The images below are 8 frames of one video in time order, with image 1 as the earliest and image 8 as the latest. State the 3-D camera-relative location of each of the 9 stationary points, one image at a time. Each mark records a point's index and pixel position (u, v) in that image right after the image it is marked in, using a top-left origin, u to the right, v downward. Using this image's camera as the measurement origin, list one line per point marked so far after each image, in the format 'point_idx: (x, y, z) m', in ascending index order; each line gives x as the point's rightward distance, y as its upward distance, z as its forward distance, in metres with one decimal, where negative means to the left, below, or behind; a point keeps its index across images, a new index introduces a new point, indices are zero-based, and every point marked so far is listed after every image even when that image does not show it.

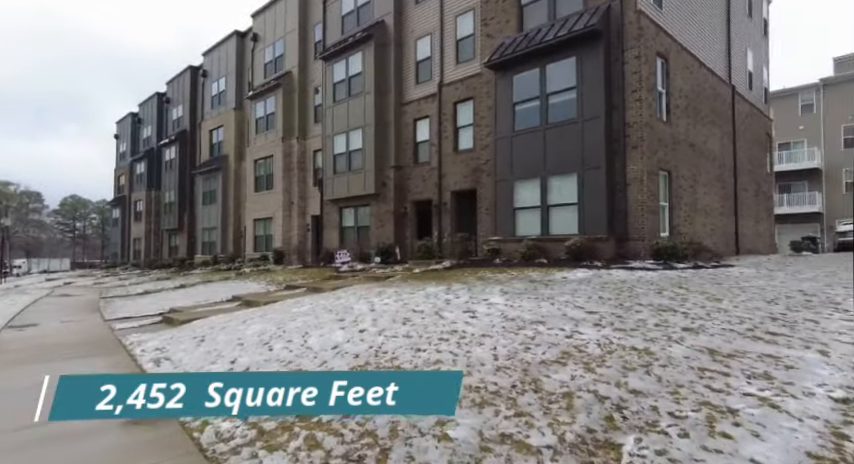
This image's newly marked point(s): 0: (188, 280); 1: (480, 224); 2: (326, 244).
0: (-10.0, -2.0, +19.0) m
1: (+1.7, +0.2, +14.2) m
2: (-4.4, -0.5, +19.6) m
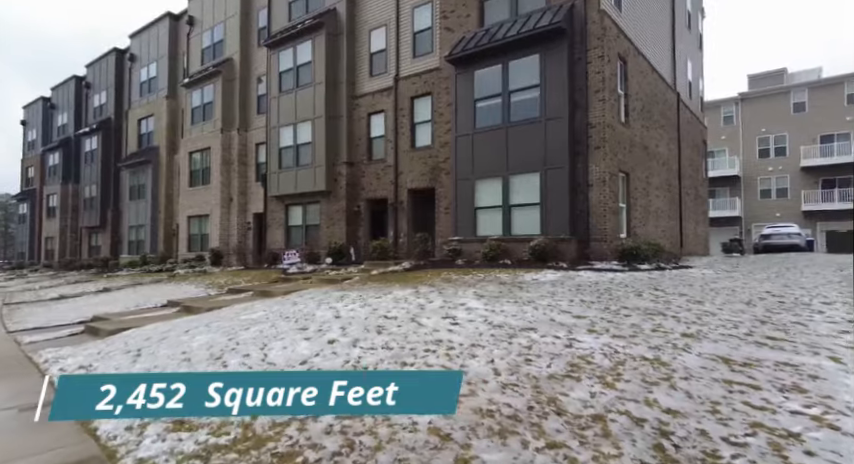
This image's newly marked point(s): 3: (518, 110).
0: (-11.9, -1.9, +17.1) m
1: (+0.4, +0.2, +13.7) m
2: (-6.3, -0.5, +18.3) m
3: (+2.4, +3.2, +12.0) m
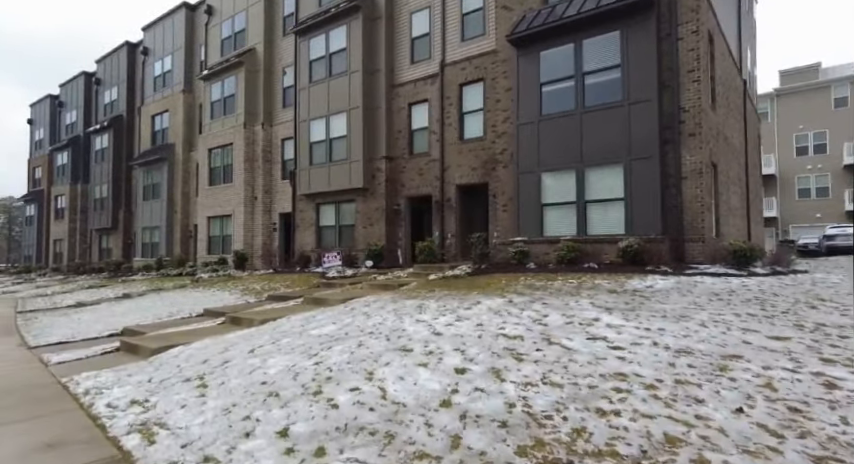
0: (-10.3, -2.0, +15.8) m
1: (+1.9, +0.2, +12.5) m
2: (-4.8, -0.5, +17.1) m
3: (+3.9, +3.2, +10.7) m
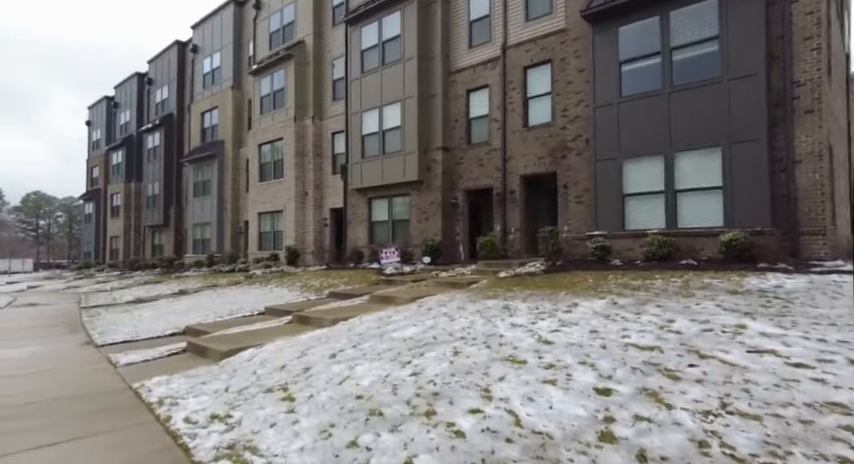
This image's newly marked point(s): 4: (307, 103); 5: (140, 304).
0: (-8.4, -1.8, +15.8) m
1: (+3.6, +0.4, +11.5) m
2: (-2.8, -0.3, +16.6) m
3: (+5.4, +3.4, +9.5) m
4: (-4.9, +5.3, +18.5) m
5: (-7.7, -1.9, +12.1) m
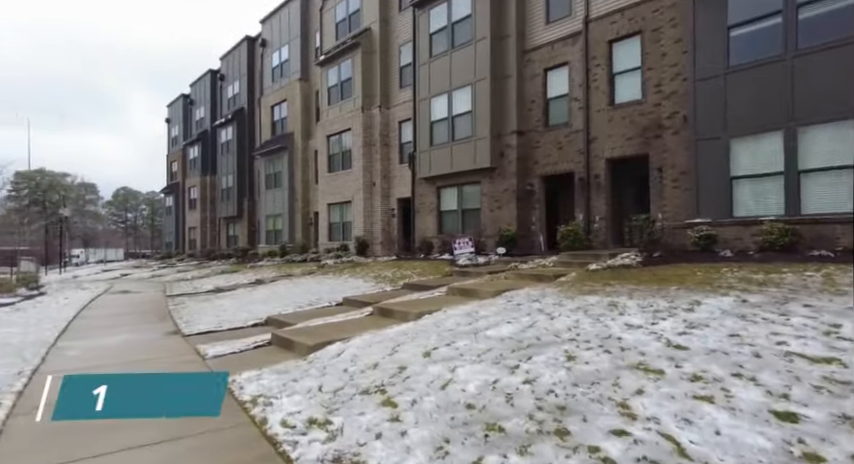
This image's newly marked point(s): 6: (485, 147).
0: (-5.9, -1.5, +16.2) m
1: (+5.4, +0.7, +10.4) m
2: (-0.3, 0.0, +16.3) m
3: (+7.0, +3.6, +8.2) m
4: (-2.1, +5.7, +18.3) m
5: (-5.7, -1.7, +12.5) m
6: (+1.8, +2.6, +13.8) m
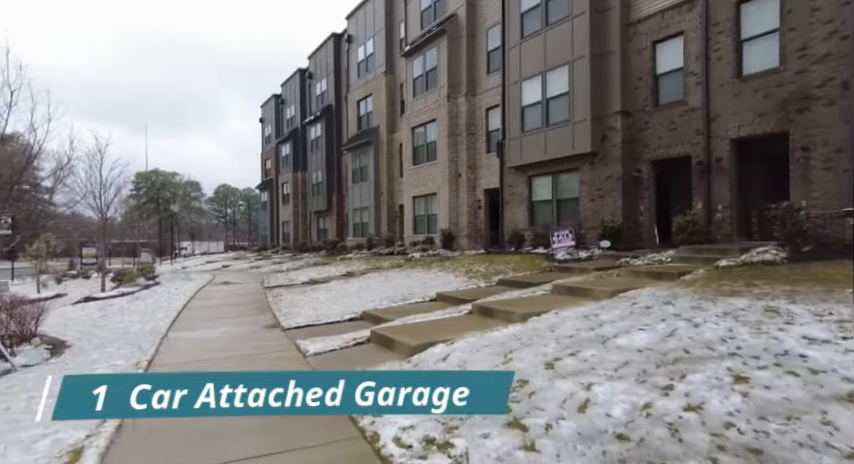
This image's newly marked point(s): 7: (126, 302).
0: (-2.7, -1.3, +16.4) m
1: (+7.4, +0.9, +8.7) m
2: (+2.8, +0.3, +15.5) m
3: (+8.6, +3.8, +6.2) m
4: (+1.3, +6.0, +17.7) m
5: (-3.2, -1.5, +12.7) m
6: (+4.4, +2.8, +12.6) m
7: (-7.1, -1.7, +10.6) m
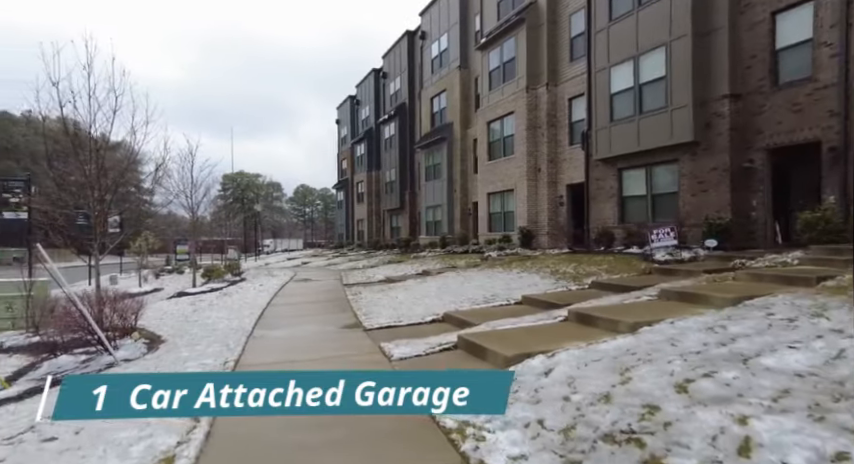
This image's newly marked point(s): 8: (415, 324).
0: (0.0, -1.2, +16.1) m
1: (+8.8, +0.9, +7.0) m
2: (+5.4, +0.4, +14.4) m
3: (+9.6, +3.8, +4.3) m
4: (+4.2, +6.1, +16.8) m
5: (-1.0, -1.4, +12.5) m
6: (+6.5, +2.9, +11.3) m
7: (-5.2, -1.6, +11.0) m
8: (-0.3, -1.5, +7.2) m
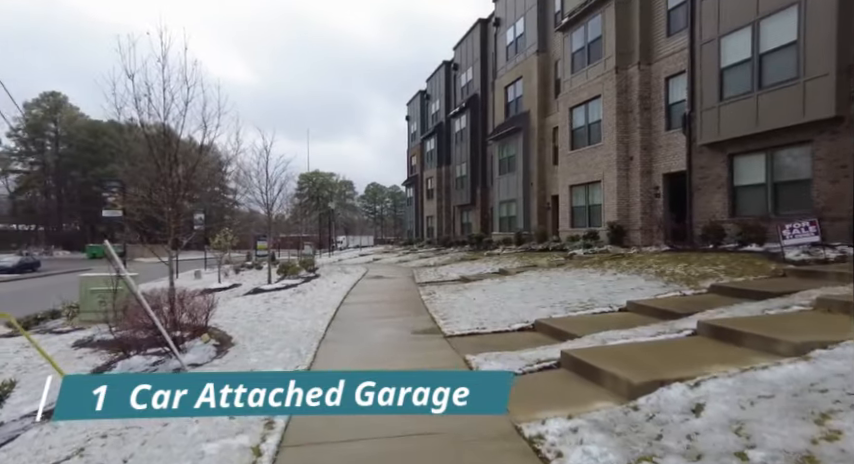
0: (+2.6, -1.0, +15.0) m
1: (+10.0, +1.0, +4.7) m
2: (+7.6, +0.5, +12.5) m
3: (+10.3, +3.9, +1.9) m
4: (+6.8, +6.2, +15.0) m
5: (+1.1, -1.3, +11.6) m
6: (+8.3, +3.0, +9.3) m
7: (-3.3, -1.5, +10.8) m
8: (+0.9, -1.4, +6.2) m
